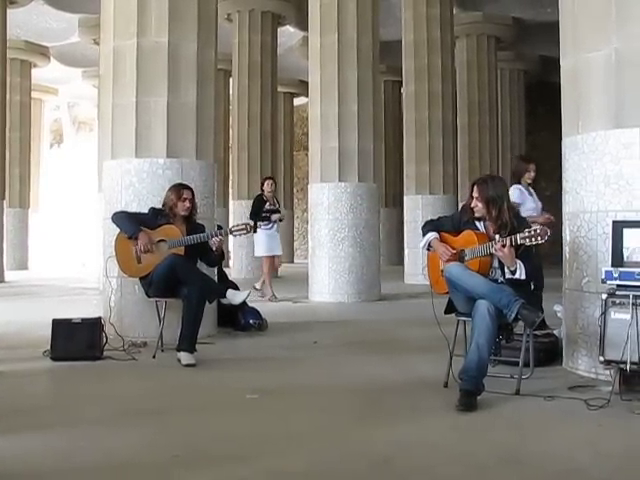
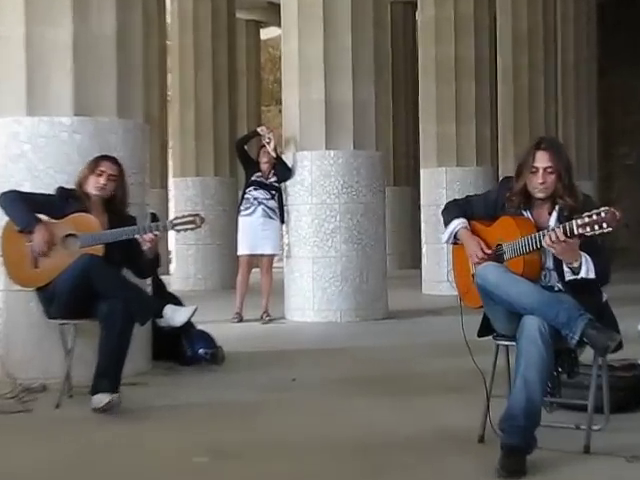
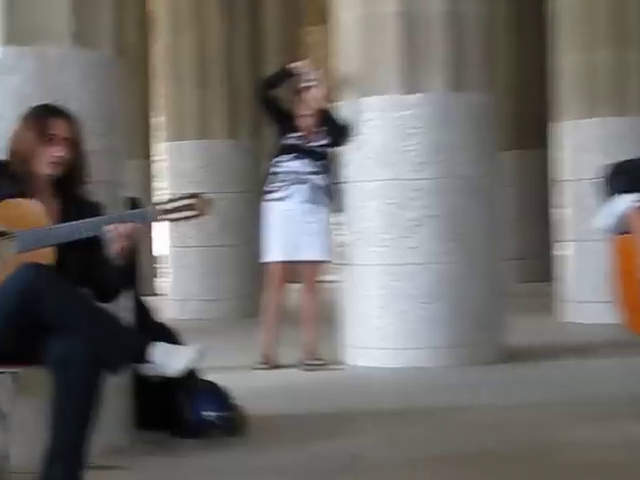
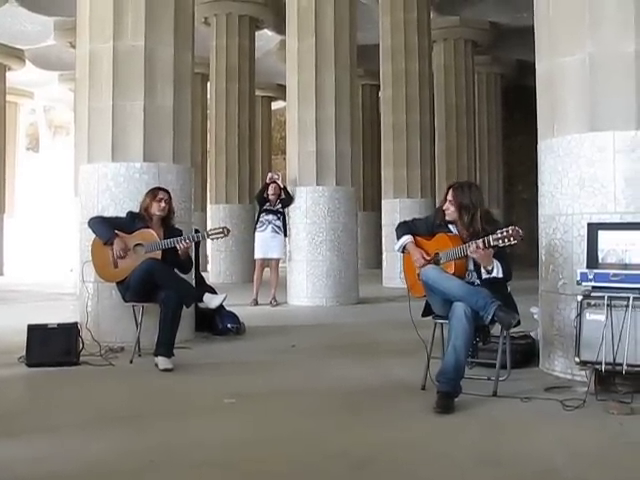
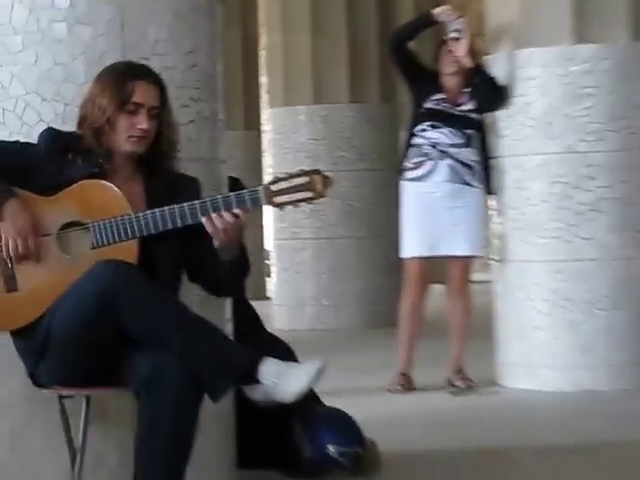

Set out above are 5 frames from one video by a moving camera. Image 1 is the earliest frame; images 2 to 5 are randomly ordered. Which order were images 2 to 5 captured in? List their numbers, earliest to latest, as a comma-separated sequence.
4, 2, 3, 5
